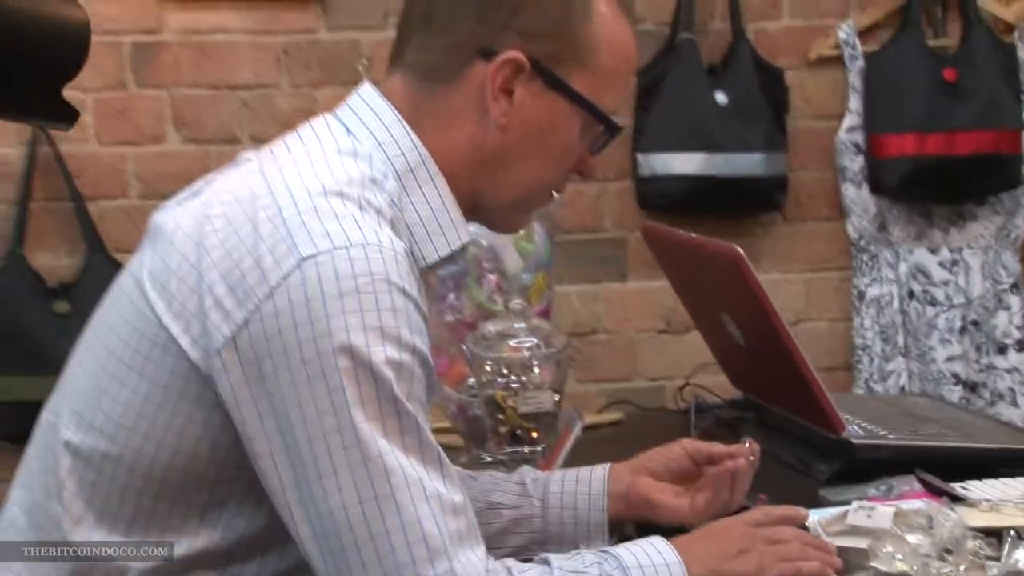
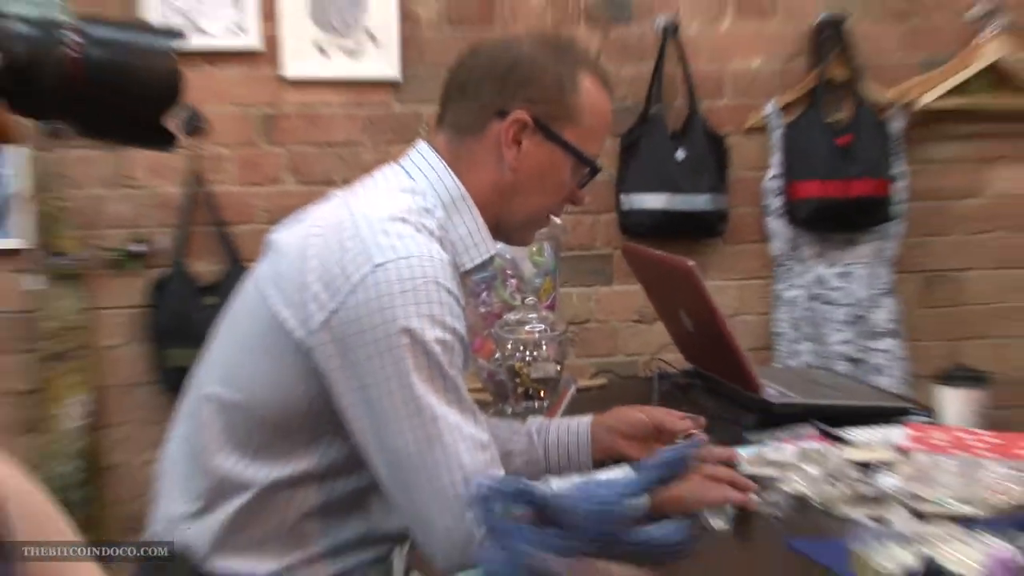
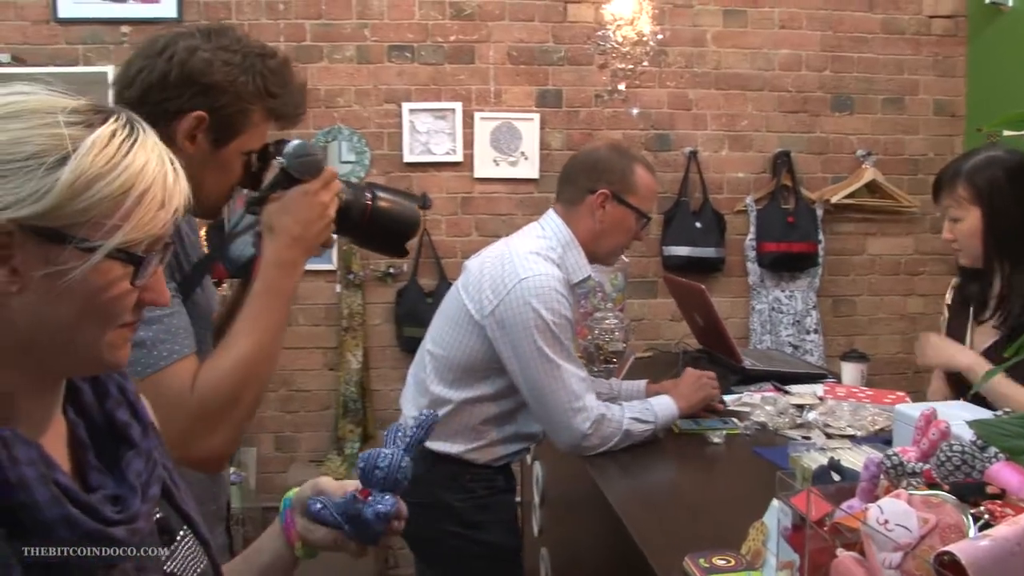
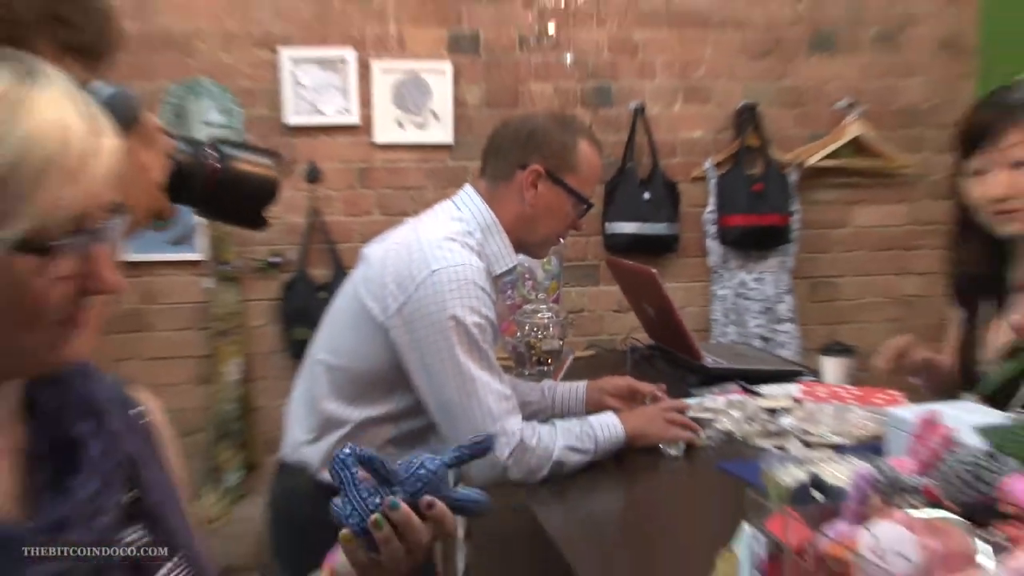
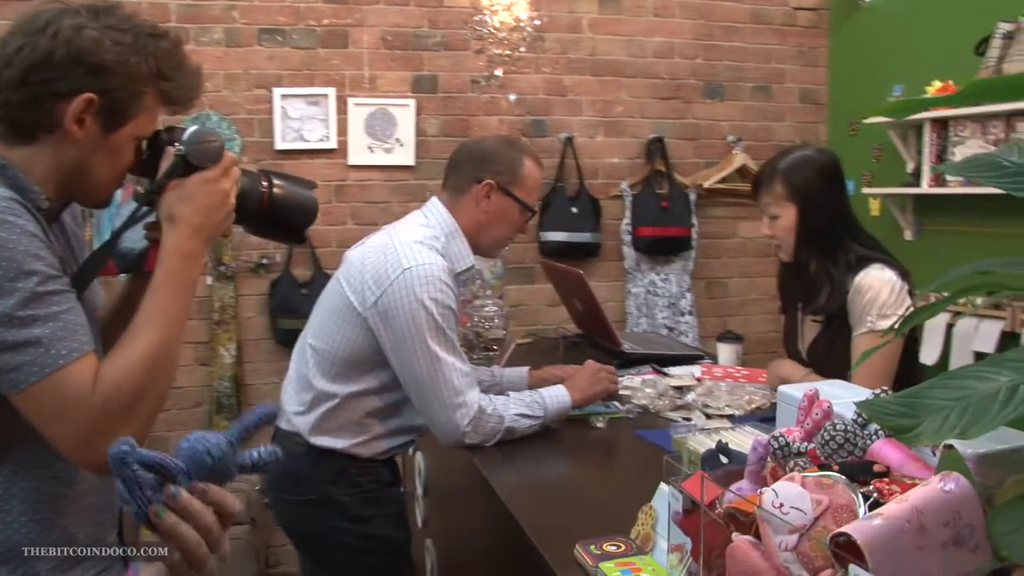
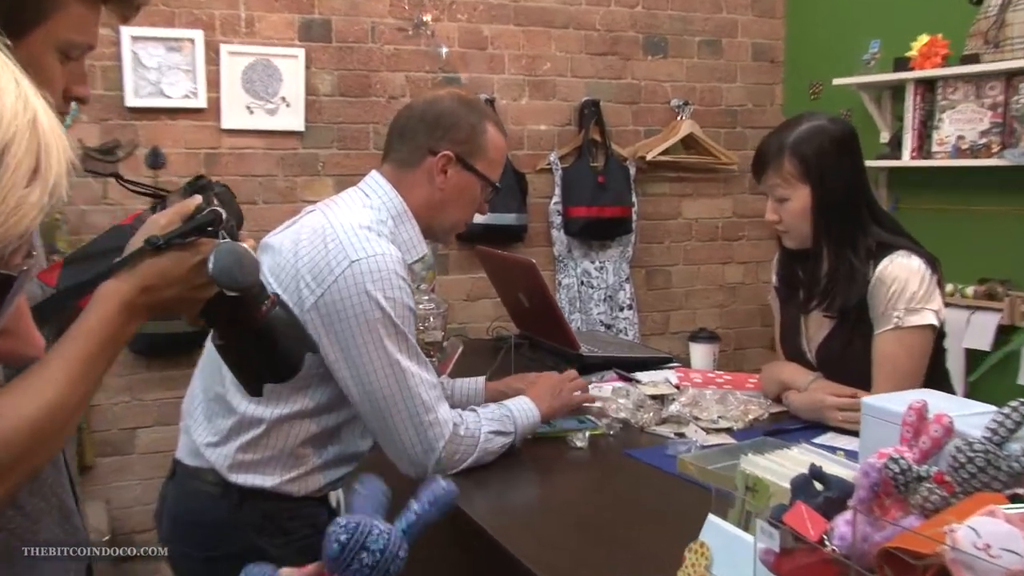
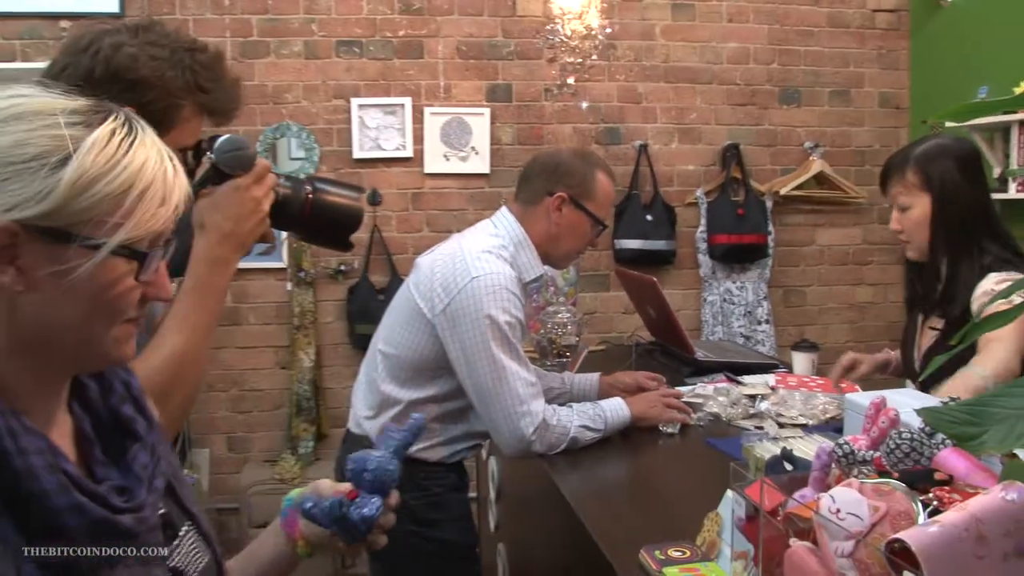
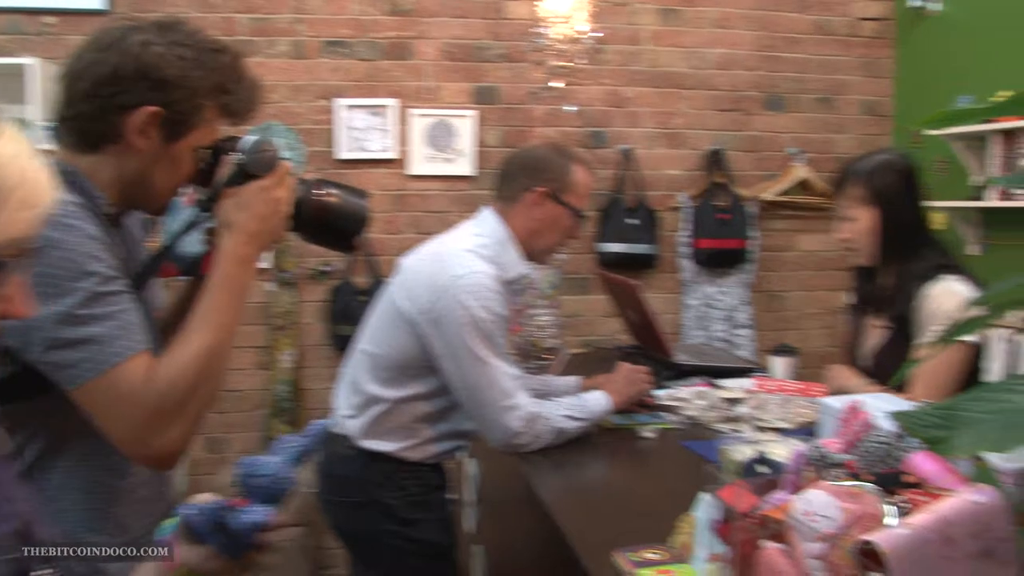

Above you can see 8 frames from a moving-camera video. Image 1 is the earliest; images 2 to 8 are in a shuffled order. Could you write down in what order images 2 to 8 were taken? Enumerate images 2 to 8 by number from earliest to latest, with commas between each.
2, 4, 7, 3, 8, 5, 6
